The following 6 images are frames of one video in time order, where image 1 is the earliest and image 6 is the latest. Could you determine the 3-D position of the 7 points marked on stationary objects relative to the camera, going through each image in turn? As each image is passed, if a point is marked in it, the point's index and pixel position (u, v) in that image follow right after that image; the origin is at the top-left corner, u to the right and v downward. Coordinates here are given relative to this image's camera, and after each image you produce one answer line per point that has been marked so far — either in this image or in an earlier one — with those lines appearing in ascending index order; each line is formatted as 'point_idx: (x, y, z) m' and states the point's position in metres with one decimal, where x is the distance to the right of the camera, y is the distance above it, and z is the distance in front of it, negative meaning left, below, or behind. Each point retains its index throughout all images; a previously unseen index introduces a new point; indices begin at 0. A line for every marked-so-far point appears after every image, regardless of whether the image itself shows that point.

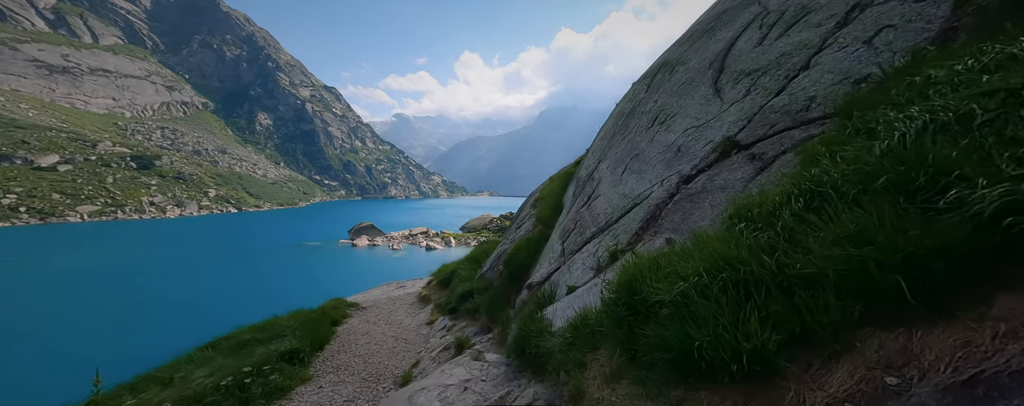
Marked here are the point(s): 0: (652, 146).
0: (+5.5, +2.3, +13.4) m
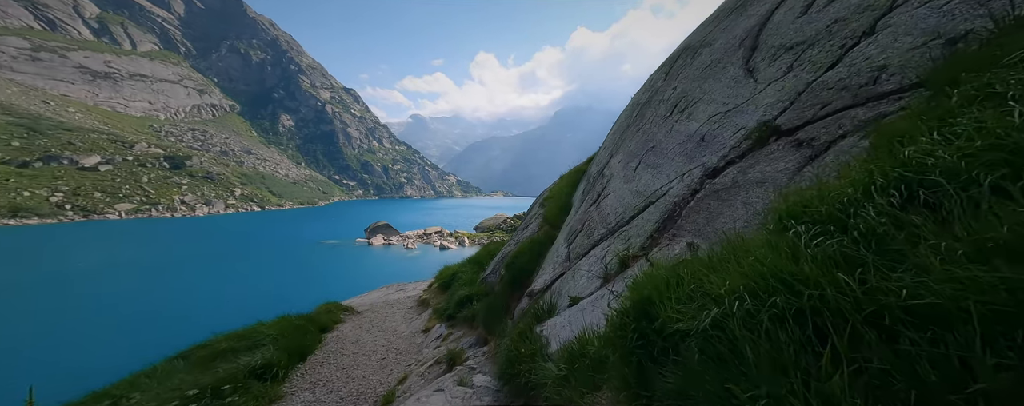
0: (+5.5, +2.3, +11.8) m
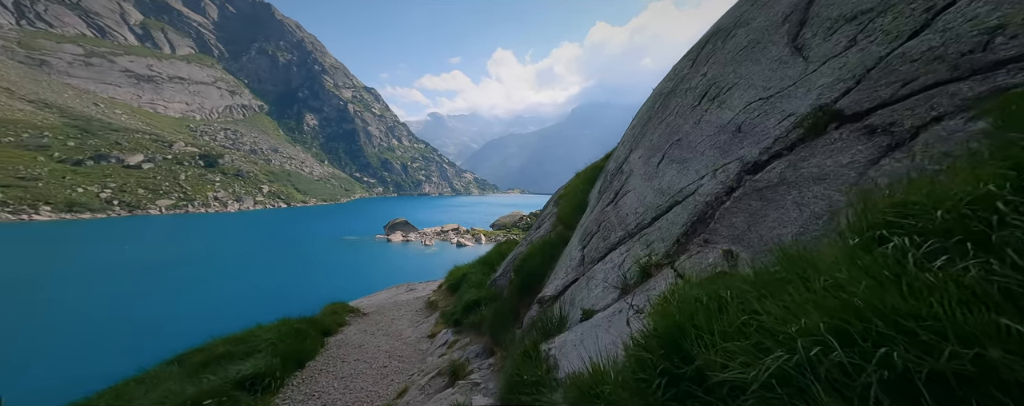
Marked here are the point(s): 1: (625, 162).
0: (+5.8, +2.3, +10.5) m
1: (+5.6, +2.1, +17.0) m
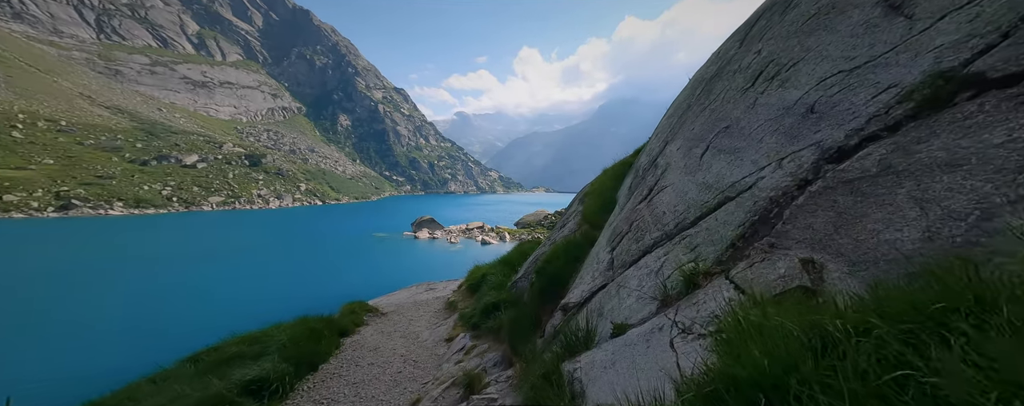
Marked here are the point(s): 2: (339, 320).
0: (+6.4, +2.4, +8.9) m
1: (+6.7, +2.2, +15.4) m
2: (-9.7, -6.6, +19.6) m
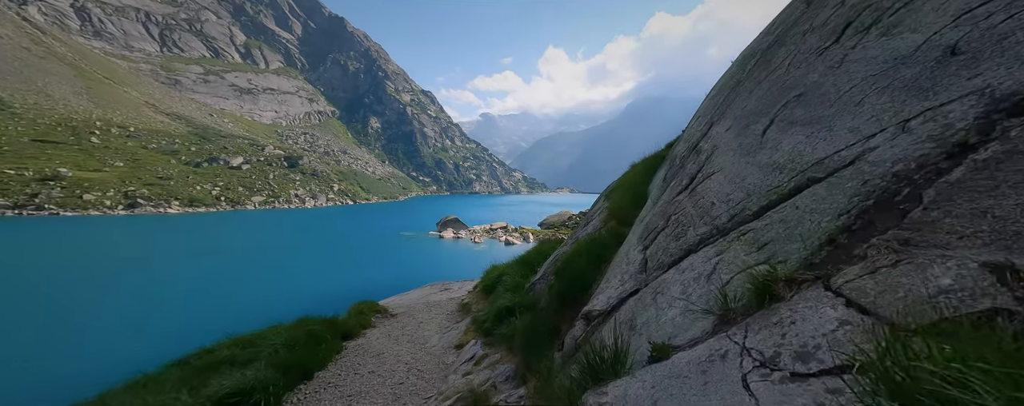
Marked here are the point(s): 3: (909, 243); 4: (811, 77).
0: (+6.6, +2.7, +6.8) m
1: (+7.4, +2.5, +13.2) m
2: (-8.8, -6.2, +18.6) m
3: (+4.5, -0.4, +3.7) m
4: (+6.8, +2.8, +7.8) m
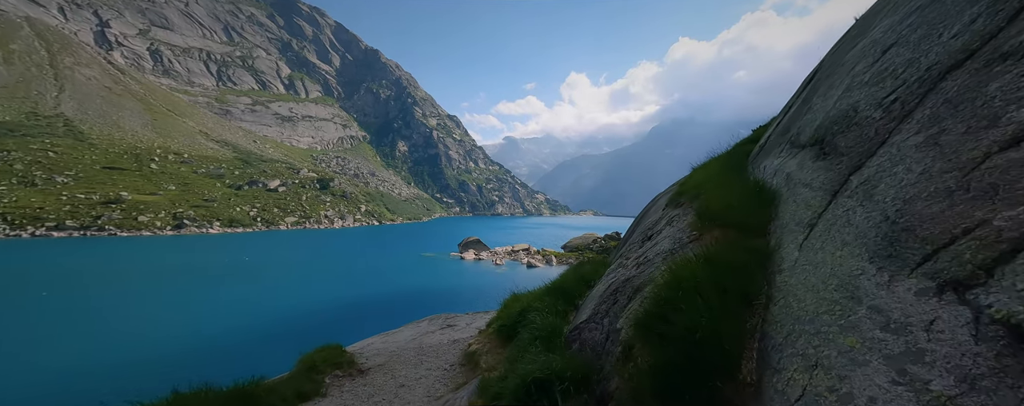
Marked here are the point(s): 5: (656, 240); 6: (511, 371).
0: (+7.1, +3.6, -1.0) m
1: (+8.2, +2.9, +5.3) m
2: (-7.6, -6.0, +11.1) m
3: (+4.7, +0.7, -4.1) m
4: (+7.4, +3.6, 0.0) m
5: (+6.1, -1.6, +13.5) m
6: (+0.2, -4.5, +8.2) m
